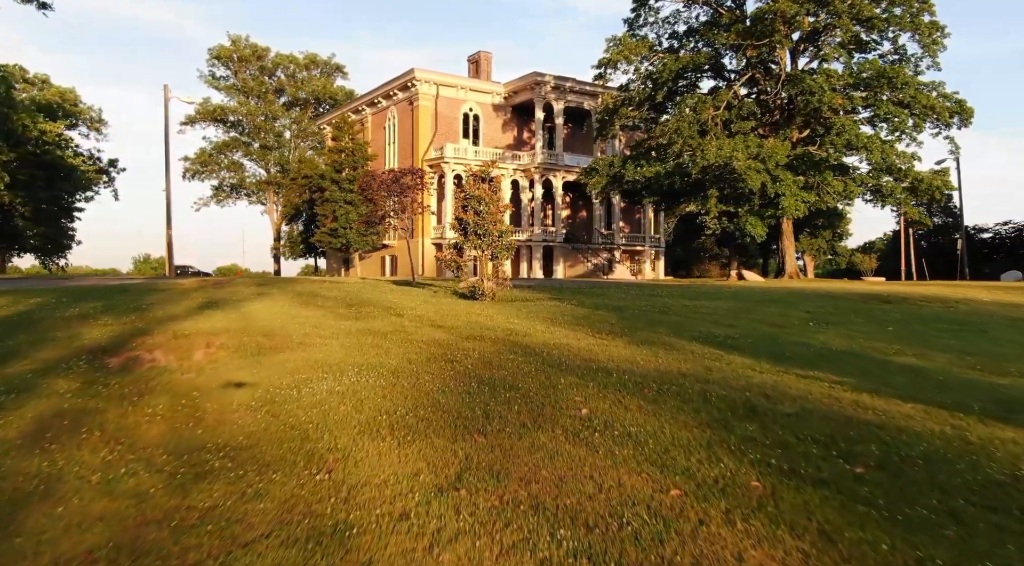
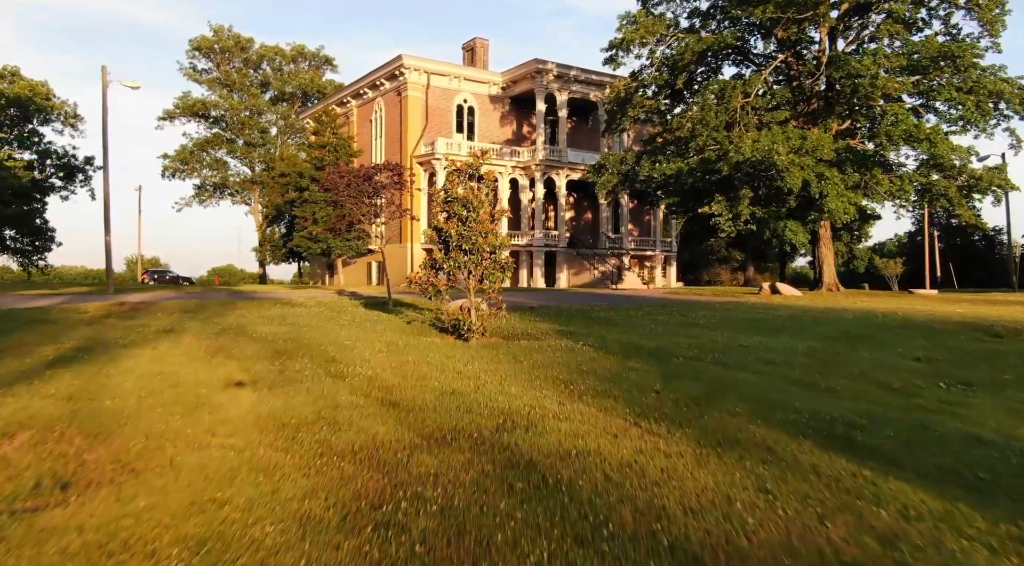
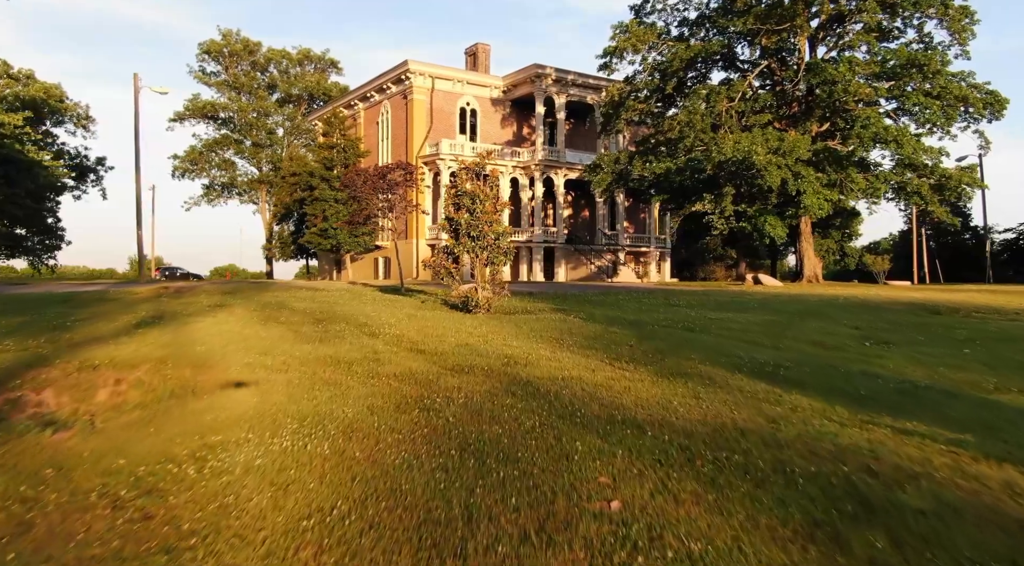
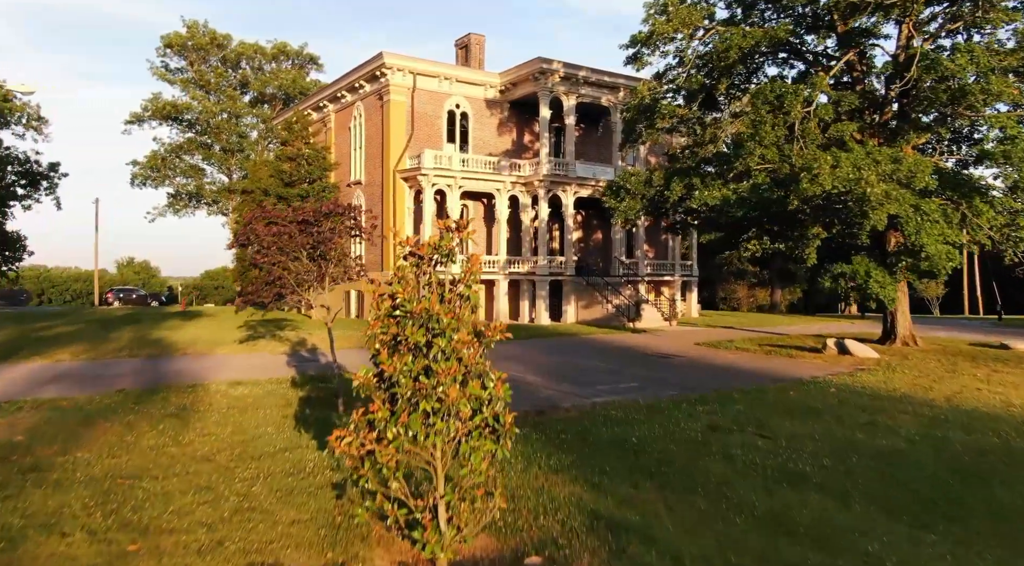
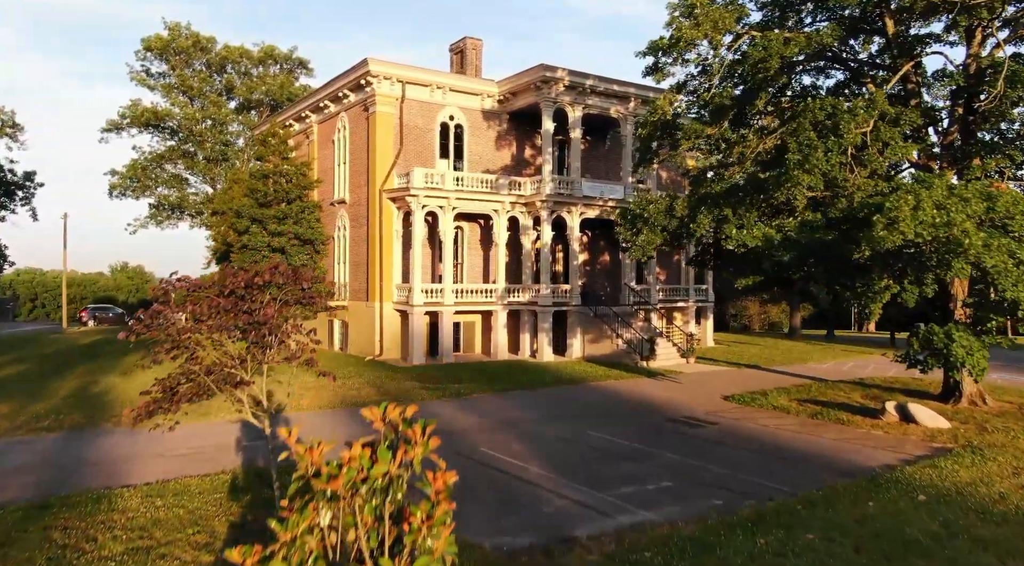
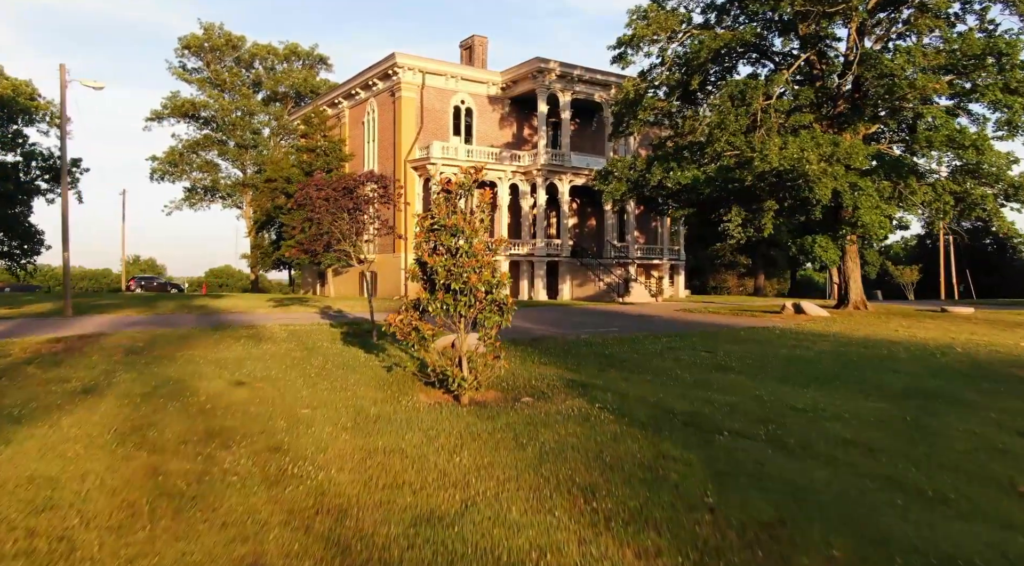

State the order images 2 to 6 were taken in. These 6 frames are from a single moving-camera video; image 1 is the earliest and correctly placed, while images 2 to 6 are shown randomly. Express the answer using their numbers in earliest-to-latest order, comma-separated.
3, 2, 6, 4, 5
